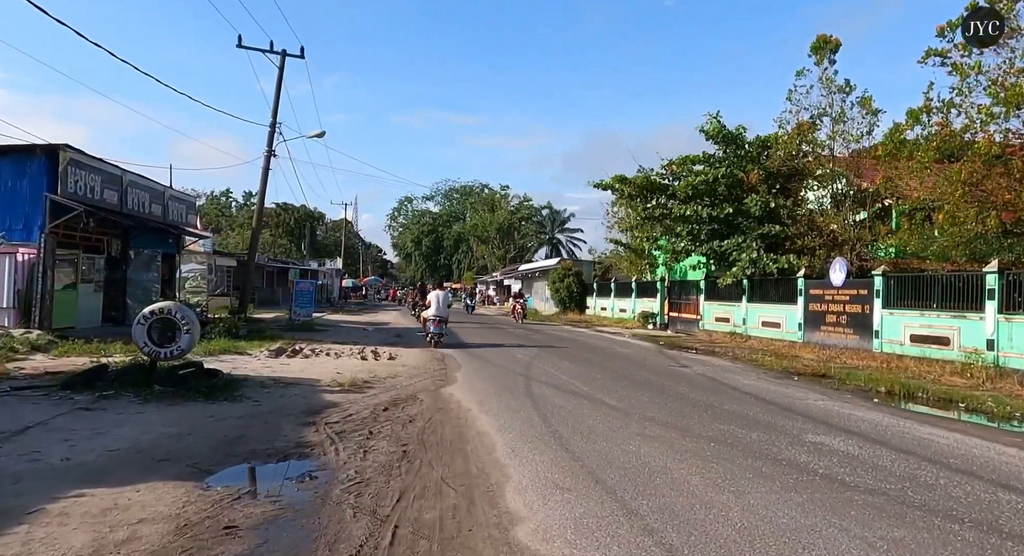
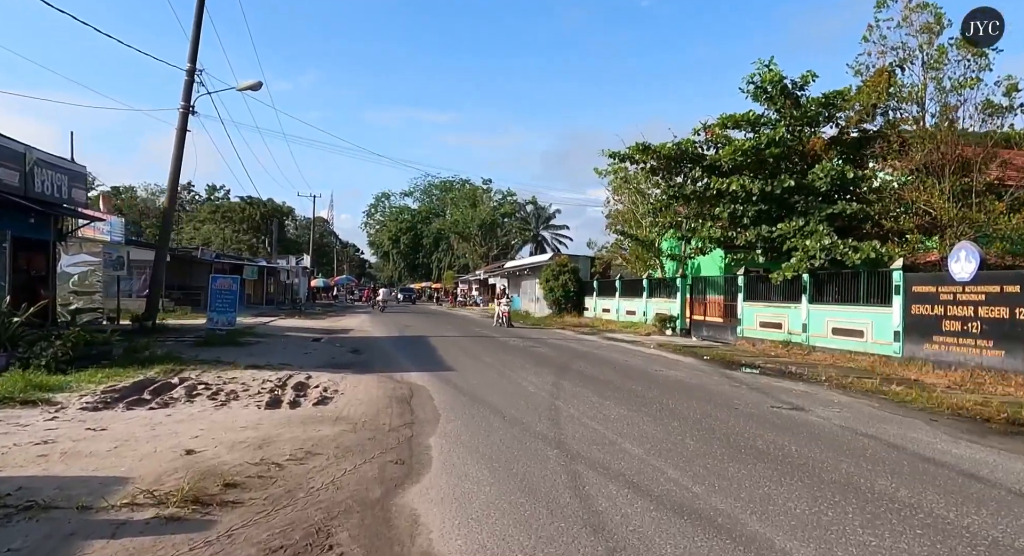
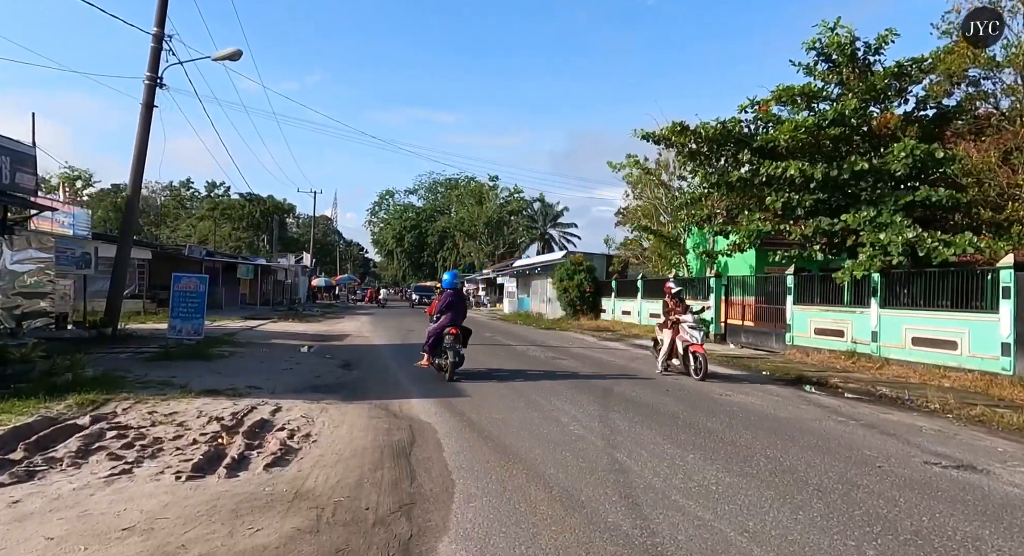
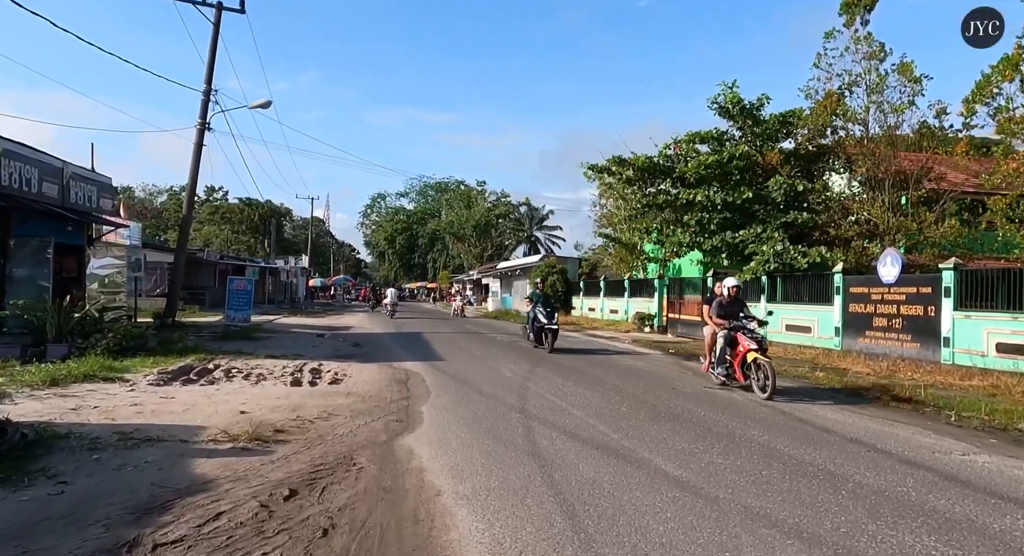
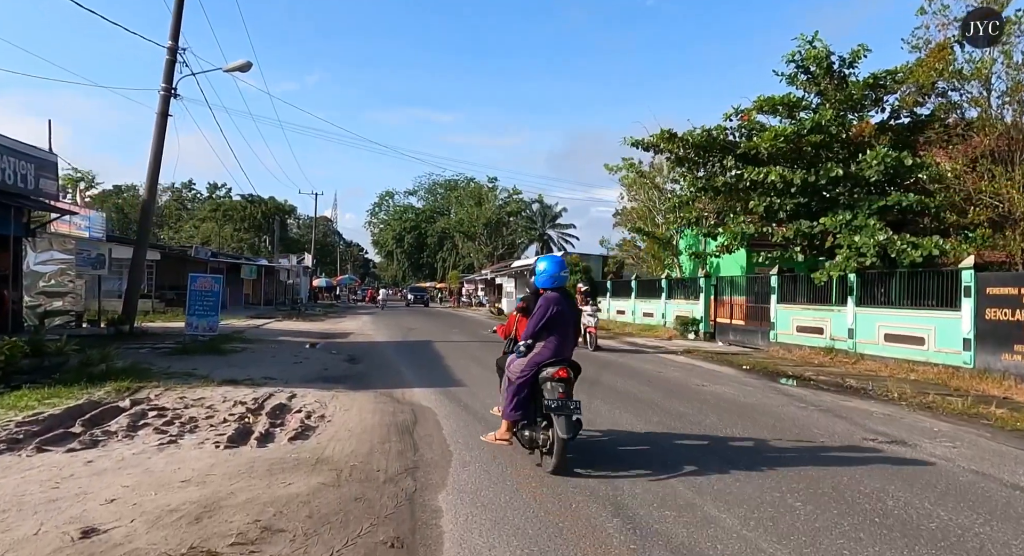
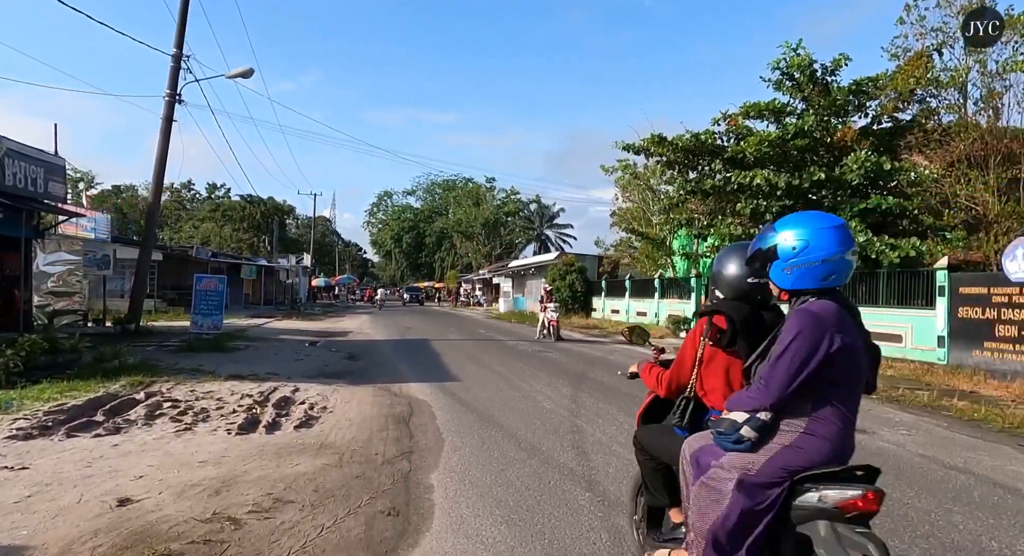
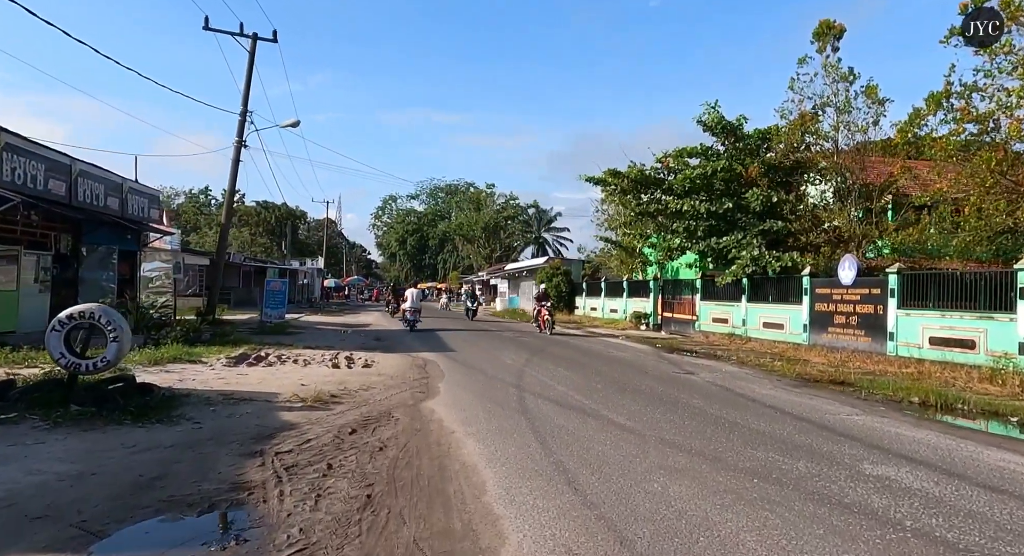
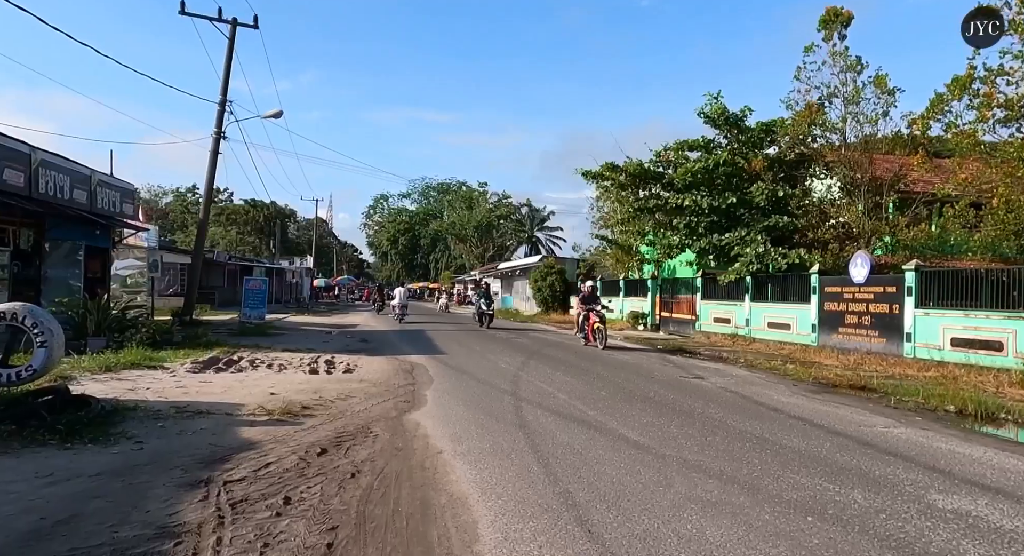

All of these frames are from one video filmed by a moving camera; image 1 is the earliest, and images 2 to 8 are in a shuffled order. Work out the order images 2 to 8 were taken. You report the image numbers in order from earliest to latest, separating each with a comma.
7, 8, 4, 2, 6, 5, 3
